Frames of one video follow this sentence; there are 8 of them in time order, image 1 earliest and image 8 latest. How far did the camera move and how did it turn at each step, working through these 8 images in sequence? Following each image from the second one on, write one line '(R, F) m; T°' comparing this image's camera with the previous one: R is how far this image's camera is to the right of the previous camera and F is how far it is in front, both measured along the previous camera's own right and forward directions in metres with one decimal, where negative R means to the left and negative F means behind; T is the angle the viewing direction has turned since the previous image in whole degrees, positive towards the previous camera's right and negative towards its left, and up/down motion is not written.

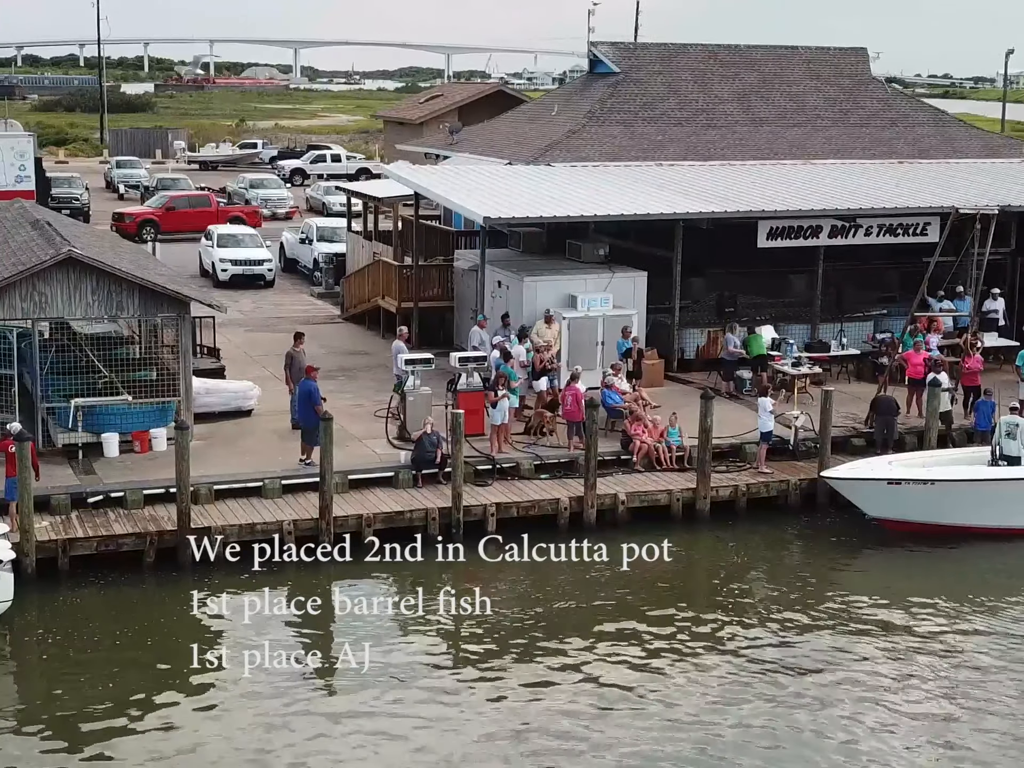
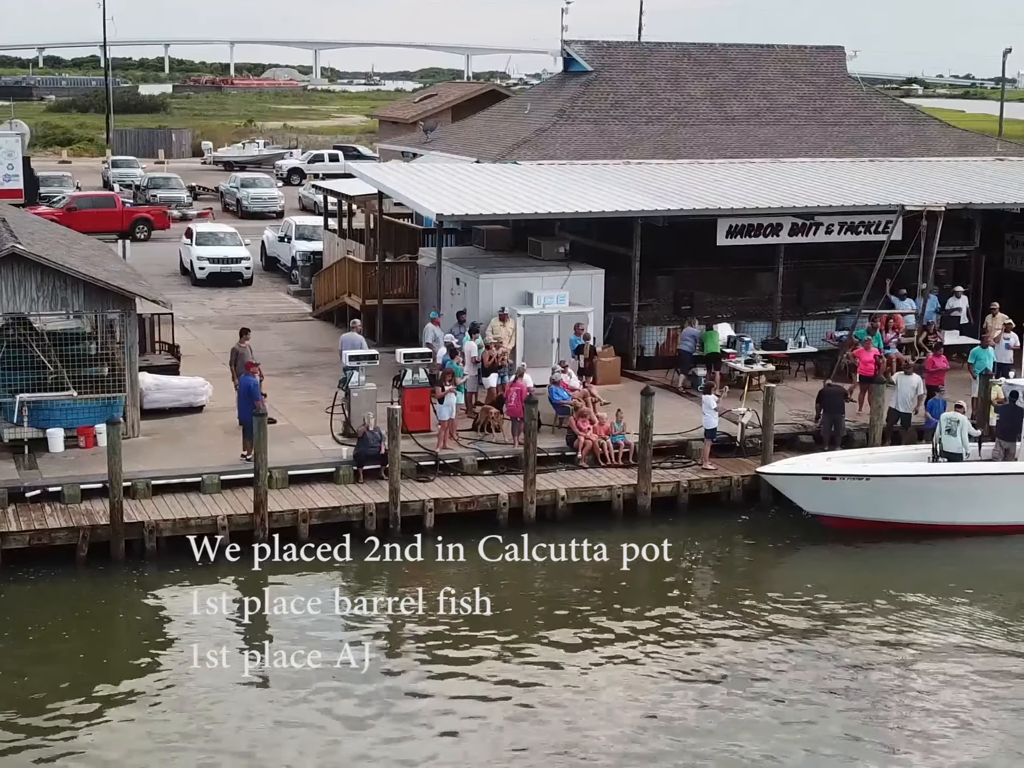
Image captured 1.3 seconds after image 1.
(+0.9, 0.0) m; 0°
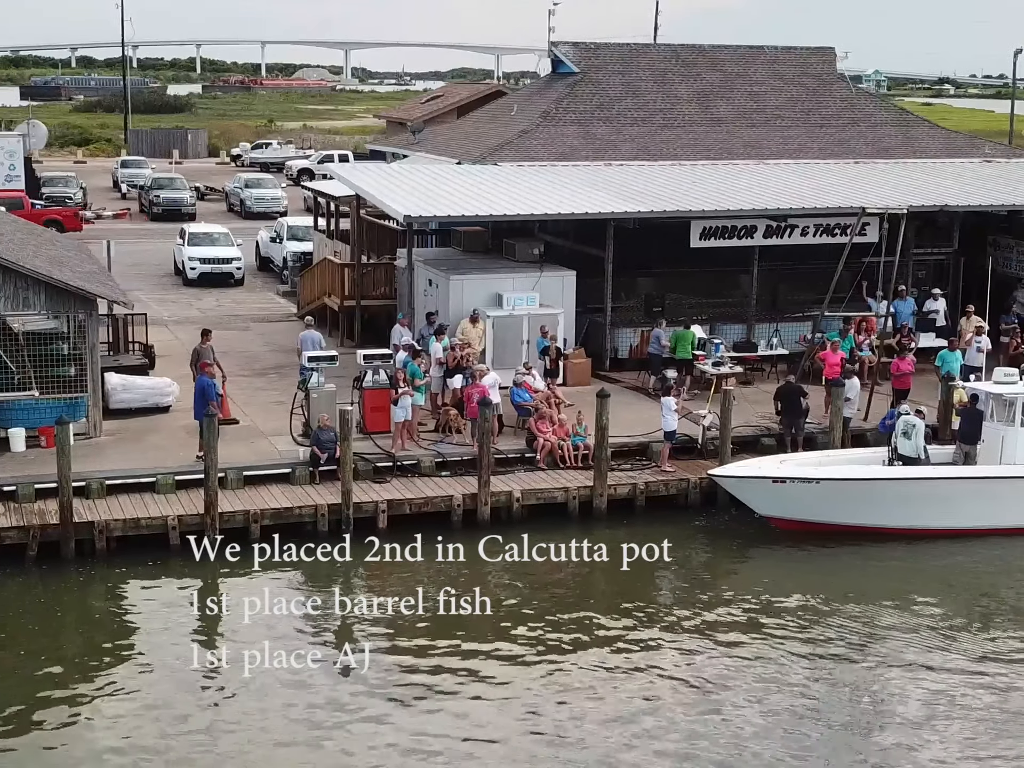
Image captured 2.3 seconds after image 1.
(+0.8, 0.0) m; -1°
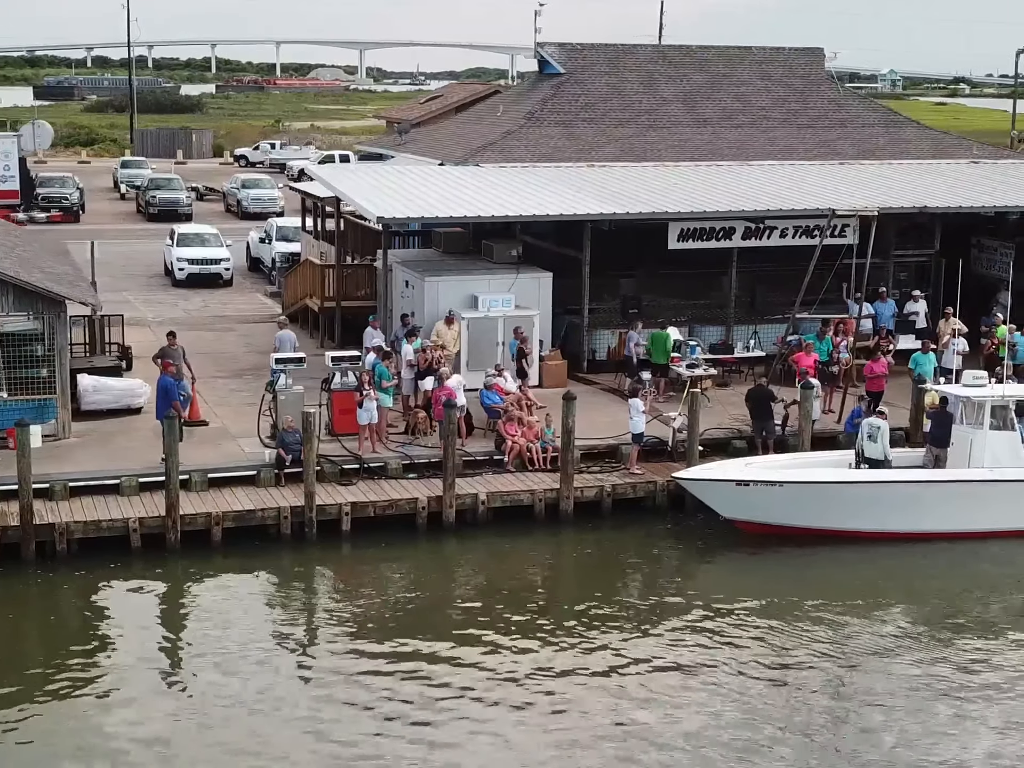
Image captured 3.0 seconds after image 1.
(+0.6, 0.0) m; 0°
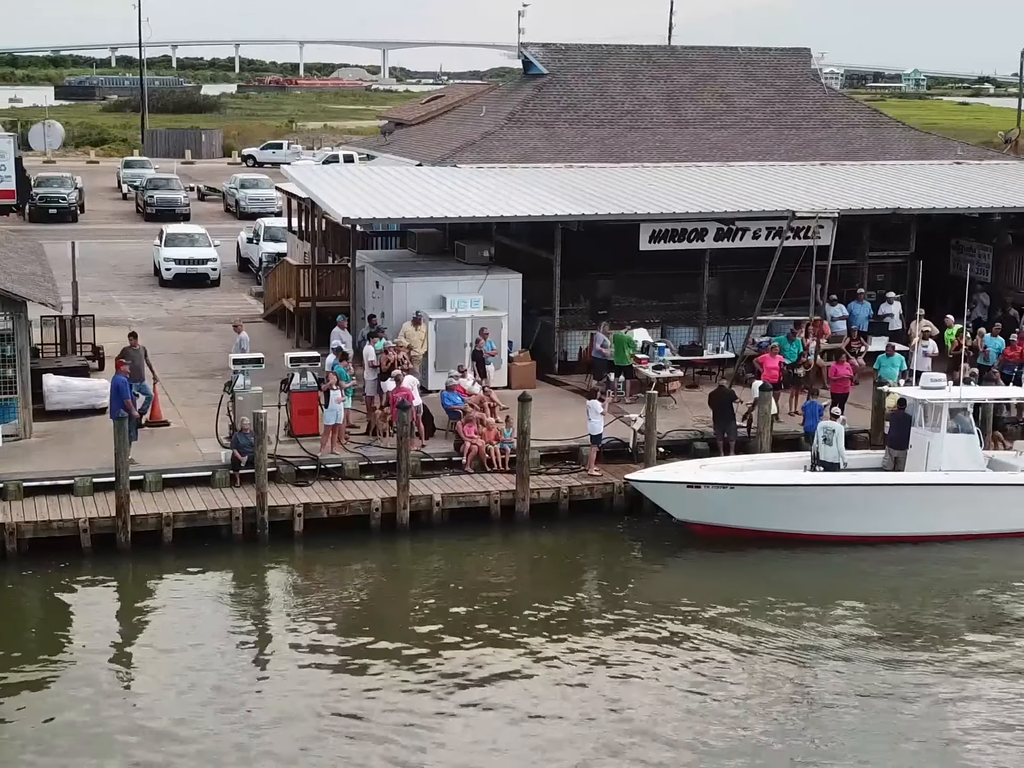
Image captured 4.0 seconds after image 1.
(+0.8, 0.0) m; -1°
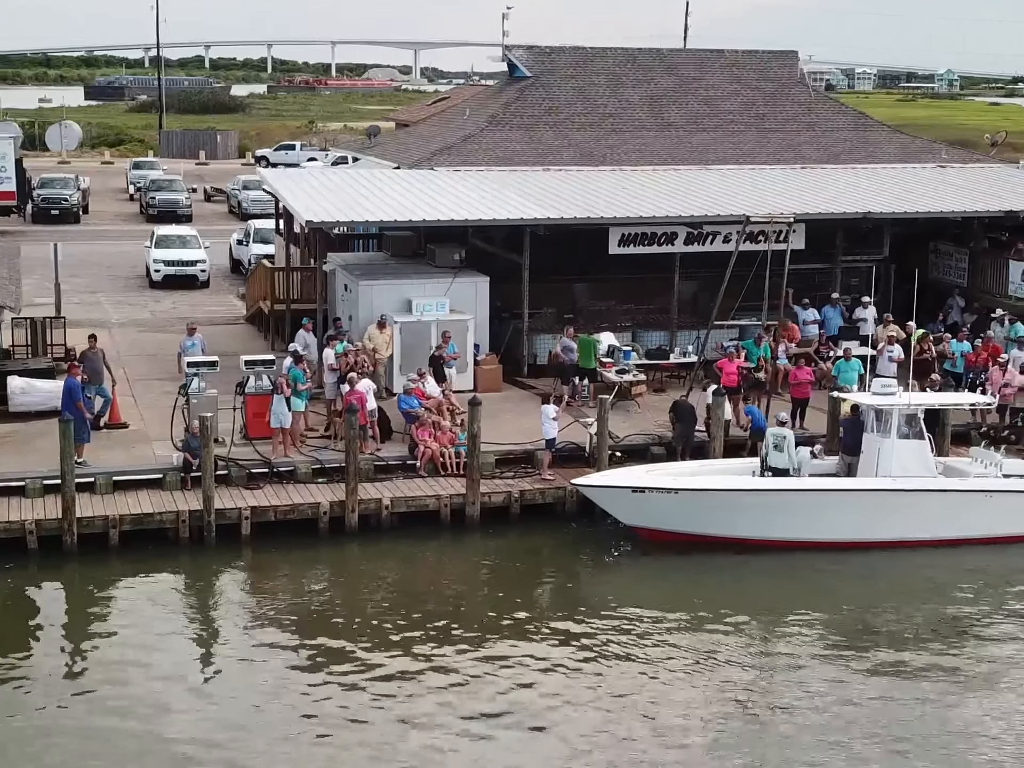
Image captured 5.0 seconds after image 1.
(+0.9, 0.0) m; -1°
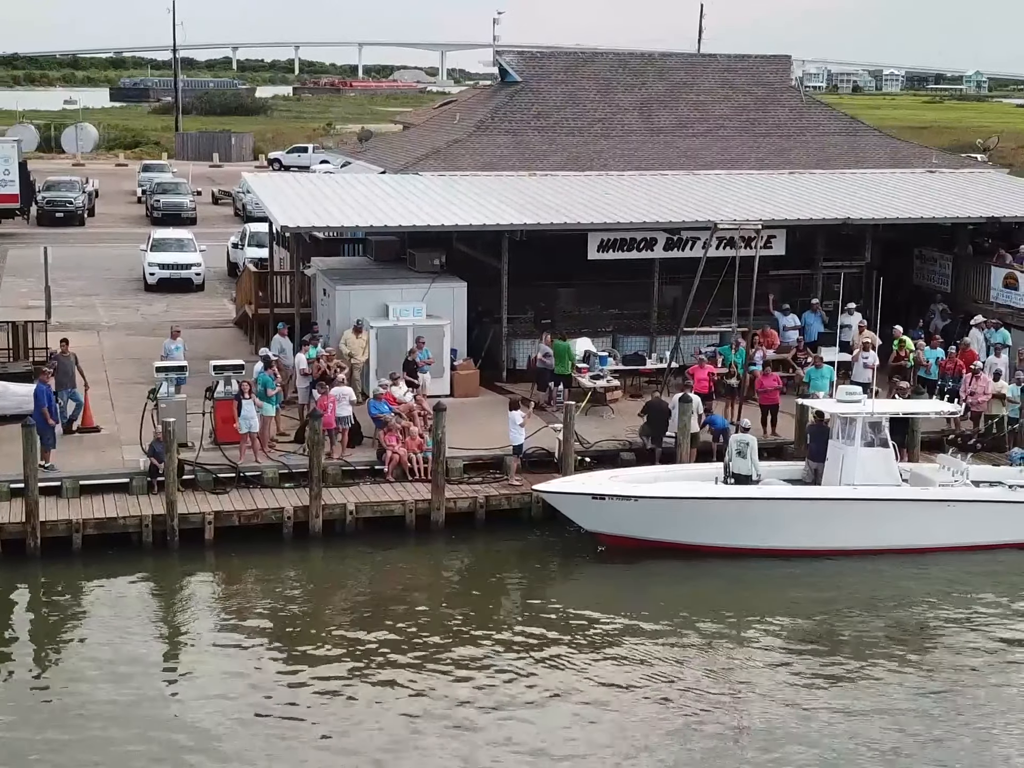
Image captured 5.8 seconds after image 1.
(+0.7, -0.1) m; -1°
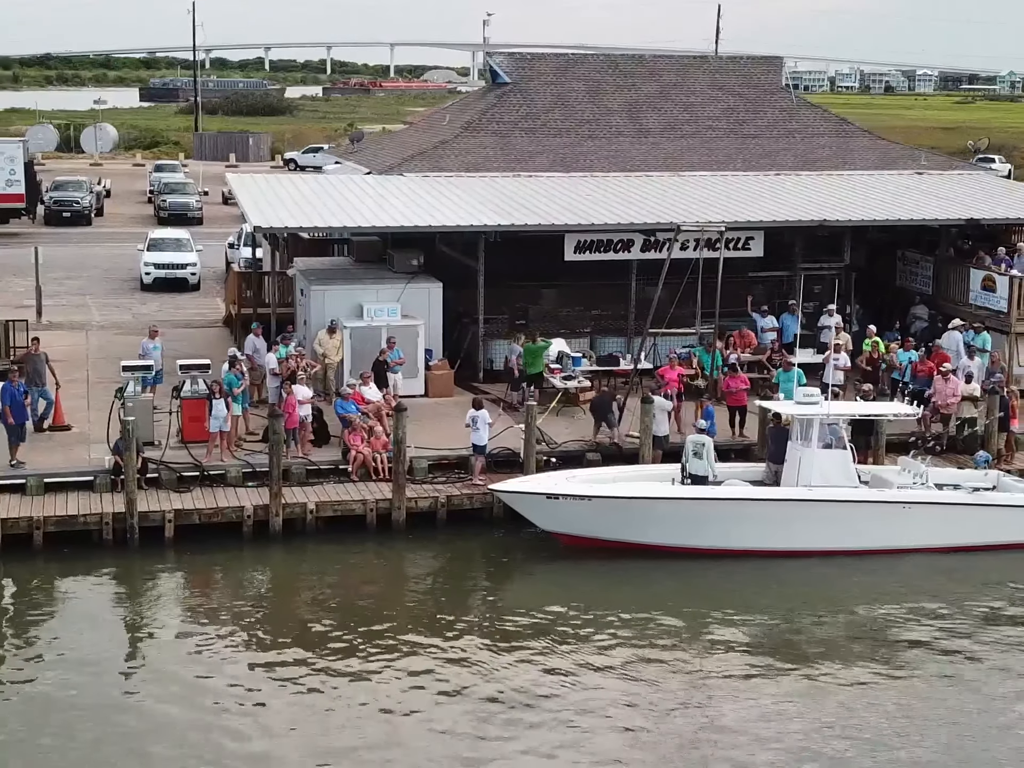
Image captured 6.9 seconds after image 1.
(+0.8, -0.1) m; -1°
